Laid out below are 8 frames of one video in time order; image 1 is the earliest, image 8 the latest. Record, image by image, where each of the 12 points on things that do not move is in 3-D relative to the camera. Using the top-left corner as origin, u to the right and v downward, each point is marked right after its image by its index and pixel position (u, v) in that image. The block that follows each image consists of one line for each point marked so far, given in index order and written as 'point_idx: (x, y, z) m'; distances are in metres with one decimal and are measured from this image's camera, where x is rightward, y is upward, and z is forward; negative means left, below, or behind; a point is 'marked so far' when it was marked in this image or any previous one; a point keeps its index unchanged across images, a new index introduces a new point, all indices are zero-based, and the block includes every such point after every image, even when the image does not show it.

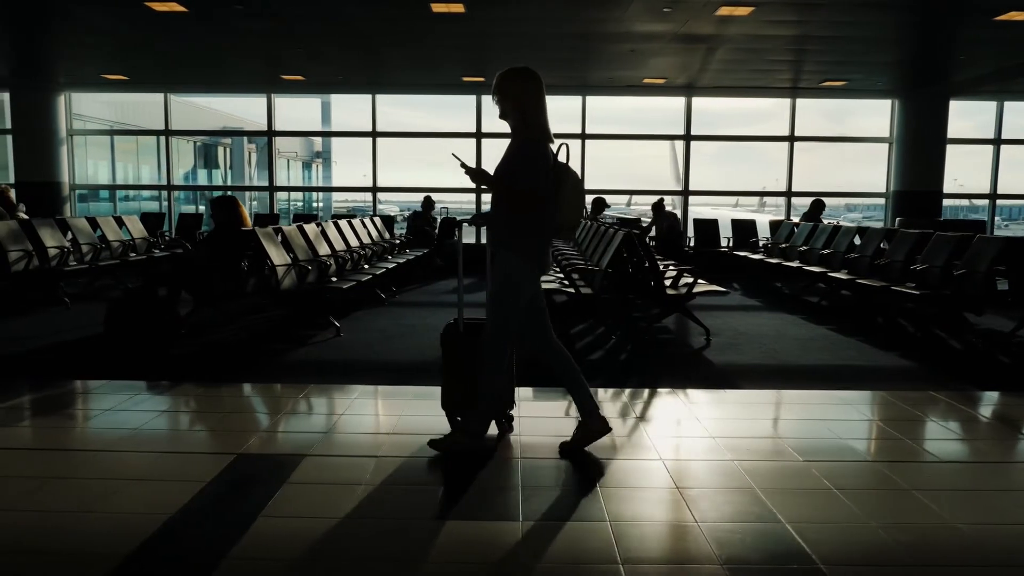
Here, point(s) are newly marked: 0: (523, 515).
0: (+0.1, -0.8, +2.6) m
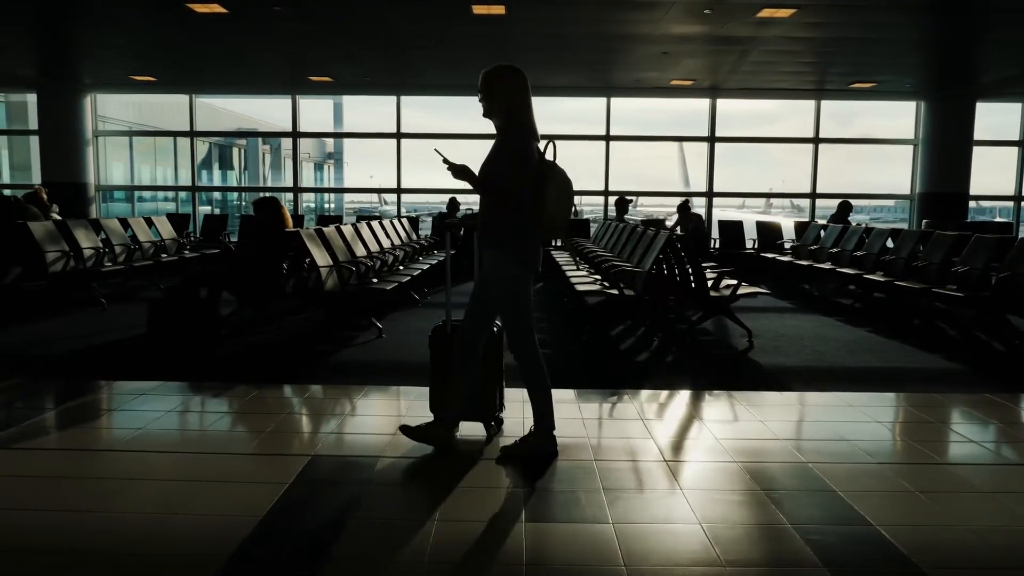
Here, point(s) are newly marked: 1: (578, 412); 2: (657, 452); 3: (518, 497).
0: (+0.4, -0.8, +2.6) m
1: (+0.4, -0.7, +4.0) m
2: (+0.7, -0.8, +3.2) m
3: (+0.1, -0.8, +2.7) m
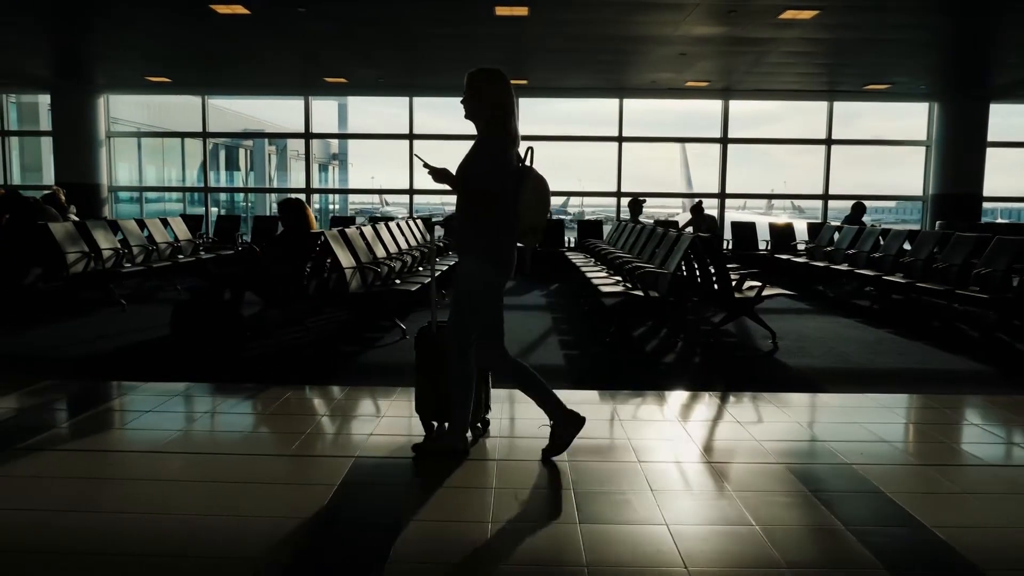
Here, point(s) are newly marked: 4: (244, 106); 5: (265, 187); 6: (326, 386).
0: (+0.6, -0.8, +2.6) m
1: (+0.6, -0.7, +4.0) m
2: (+0.9, -0.8, +3.2) m
3: (+0.2, -0.8, +2.7) m
4: (-5.2, +3.5, +13.7) m
5: (-4.8, +1.9, +13.6) m
6: (-1.2, -0.6, +4.6) m
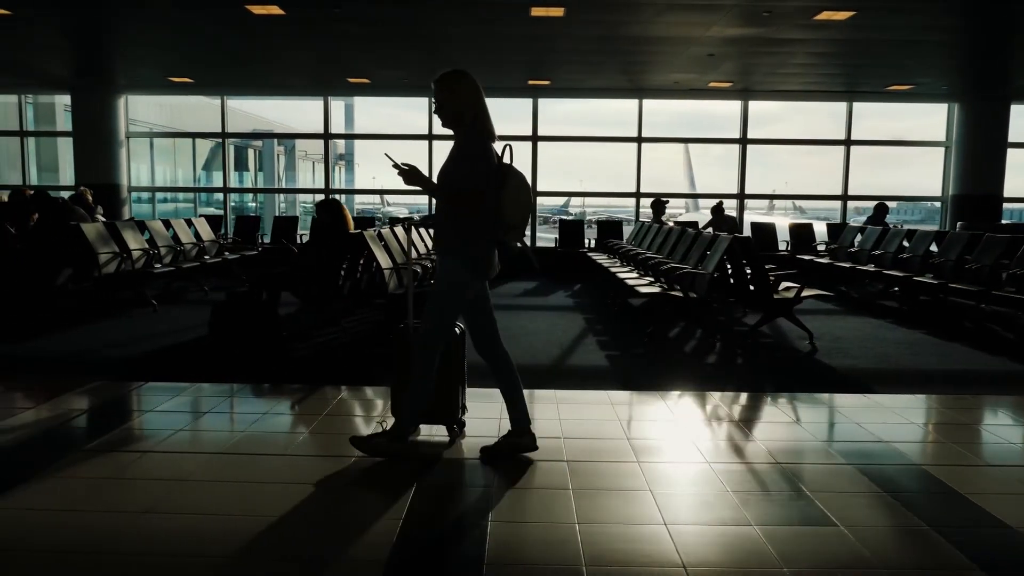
0: (+0.9, -0.8, +2.6) m
1: (+0.9, -0.7, +4.0) m
2: (+1.2, -0.8, +3.2) m
3: (+0.5, -0.8, +2.7) m
4: (-4.9, +3.5, +13.7) m
5: (-4.5, +1.9, +13.6) m
6: (-0.9, -0.6, +4.6) m
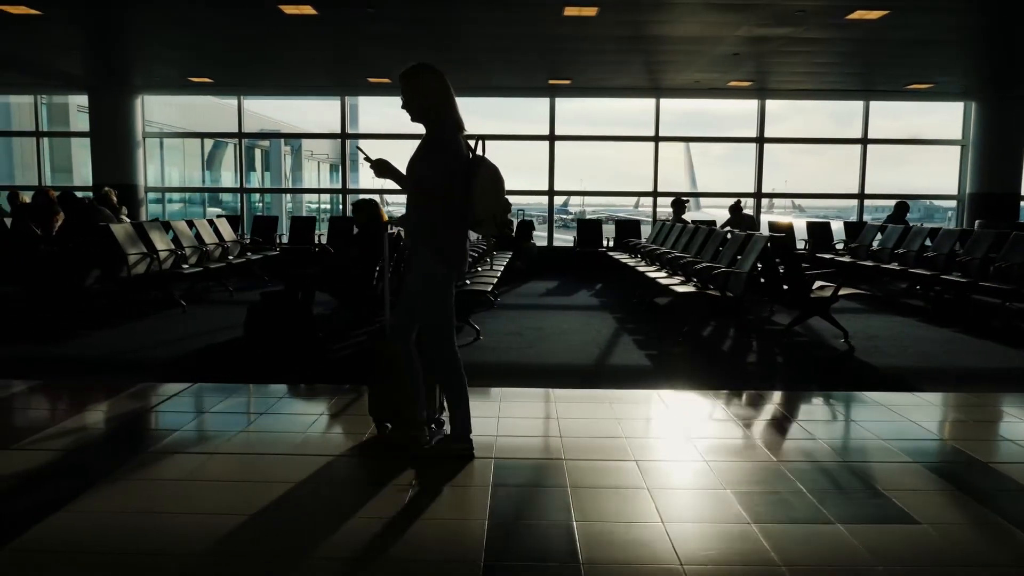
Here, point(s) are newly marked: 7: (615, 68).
0: (+1.2, -0.8, +2.6) m
1: (+1.1, -0.7, +4.0) m
2: (+1.5, -0.8, +3.2) m
3: (+0.8, -0.8, +2.8) m
4: (-4.7, +3.5, +13.7) m
5: (-4.3, +1.9, +13.6) m
6: (-0.6, -0.6, +4.6) m
7: (+1.3, +2.9, +9.2) m
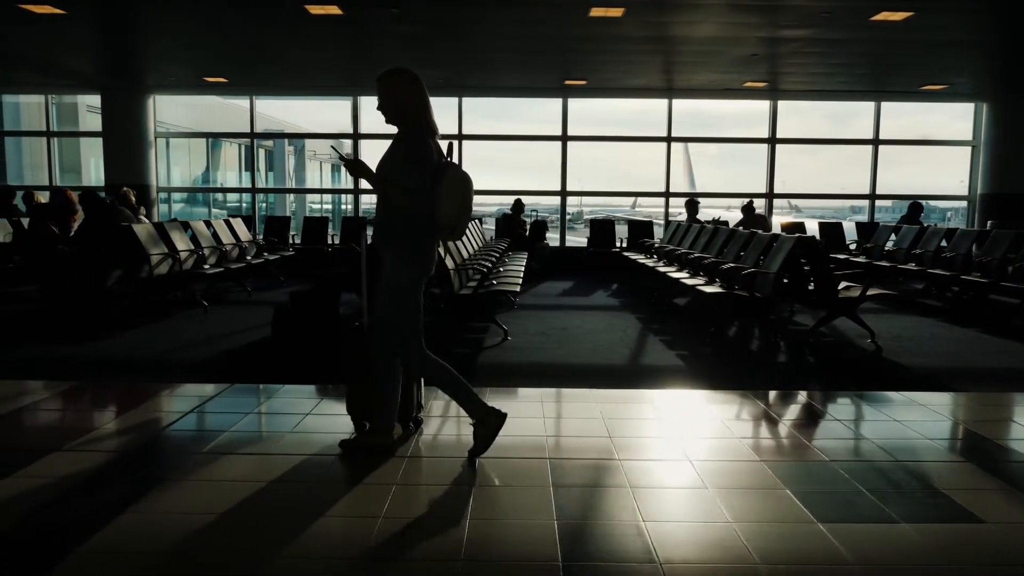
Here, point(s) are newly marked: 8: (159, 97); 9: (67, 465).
0: (+1.4, -0.8, +2.6) m
1: (+1.4, -0.7, +4.0) m
2: (+1.7, -0.8, +3.3) m
3: (+1.1, -0.8, +2.8) m
4: (-4.5, +3.5, +13.6) m
5: (-4.1, +1.9, +13.6) m
6: (-0.4, -0.6, +4.6) m
7: (+1.5, +2.8, +9.2) m
8: (-6.6, +3.6, +13.3) m
9: (-1.9, -0.8, +3.0) m
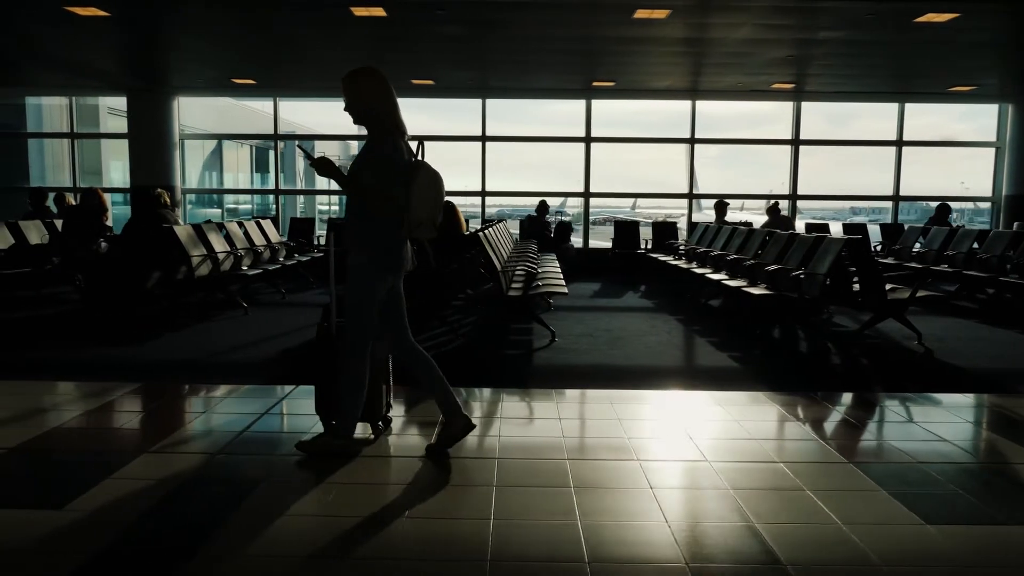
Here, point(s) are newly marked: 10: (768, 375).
0: (+1.8, -0.8, +2.6) m
1: (+1.7, -0.7, +4.0) m
2: (+2.1, -0.8, +3.3) m
3: (+1.5, -0.8, +2.8) m
4: (-4.1, +3.5, +13.6) m
5: (-3.8, +1.9, +13.6) m
6: (0.0, -0.6, +4.6) m
7: (+1.9, +2.8, +9.2) m
8: (-6.2, +3.6, +13.3) m
9: (-1.5, -0.8, +3.0) m
10: (+1.7, -0.6, +4.8) m
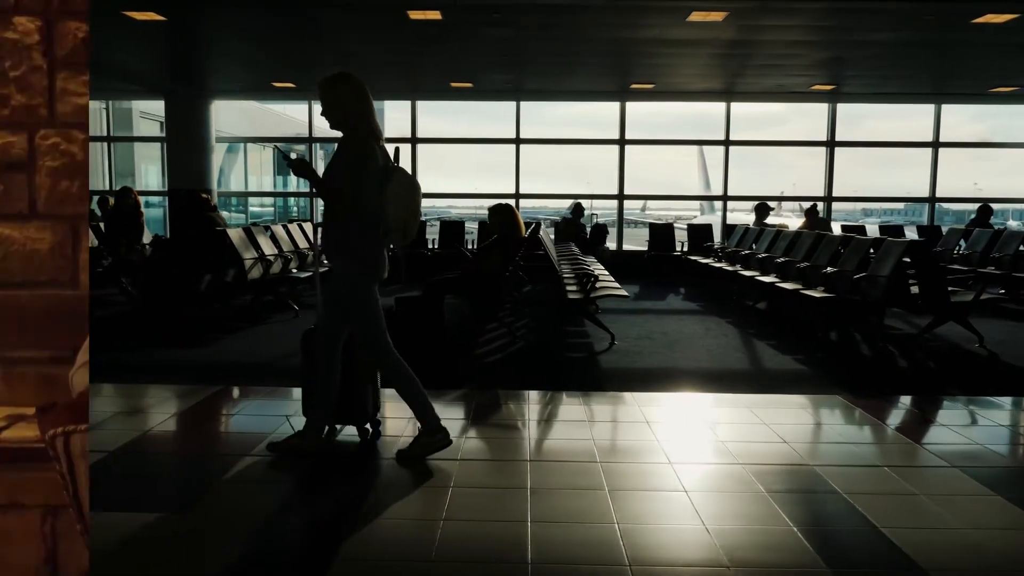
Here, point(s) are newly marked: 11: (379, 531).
0: (+2.2, -0.9, +2.6) m
1: (+2.2, -0.7, +4.0) m
2: (+2.5, -0.8, +3.2) m
3: (+1.9, -0.8, +2.7) m
4: (-3.6, +3.4, +13.7) m
5: (-3.2, +1.8, +13.6) m
6: (+0.5, -0.6, +4.6) m
7: (+2.4, +2.8, +9.2) m
8: (-5.7, +3.5, +13.4) m
9: (-1.1, -0.8, +3.0) m
10: (+2.2, -0.6, +4.7) m
11: (-0.5, -0.9, +2.5) m
